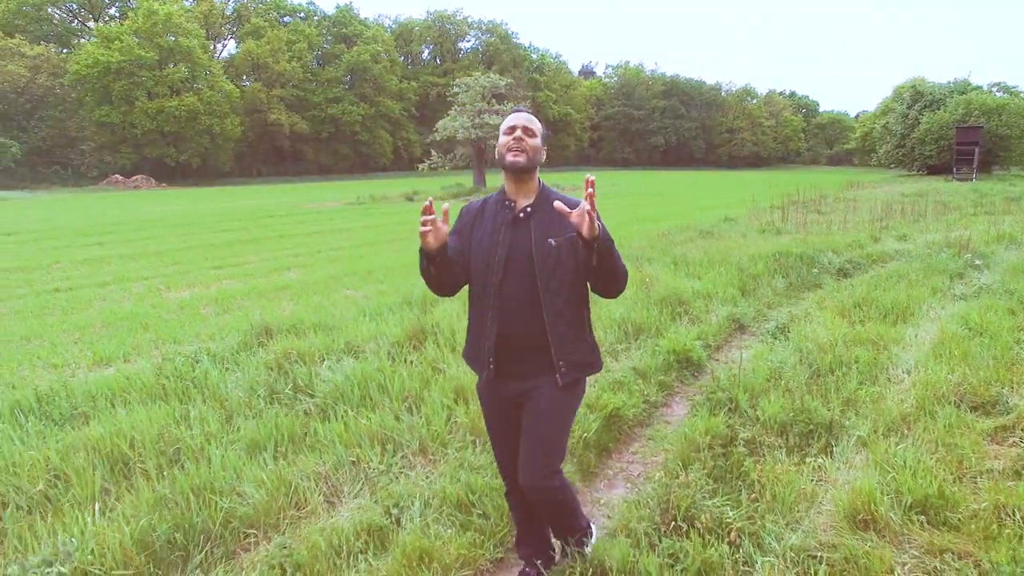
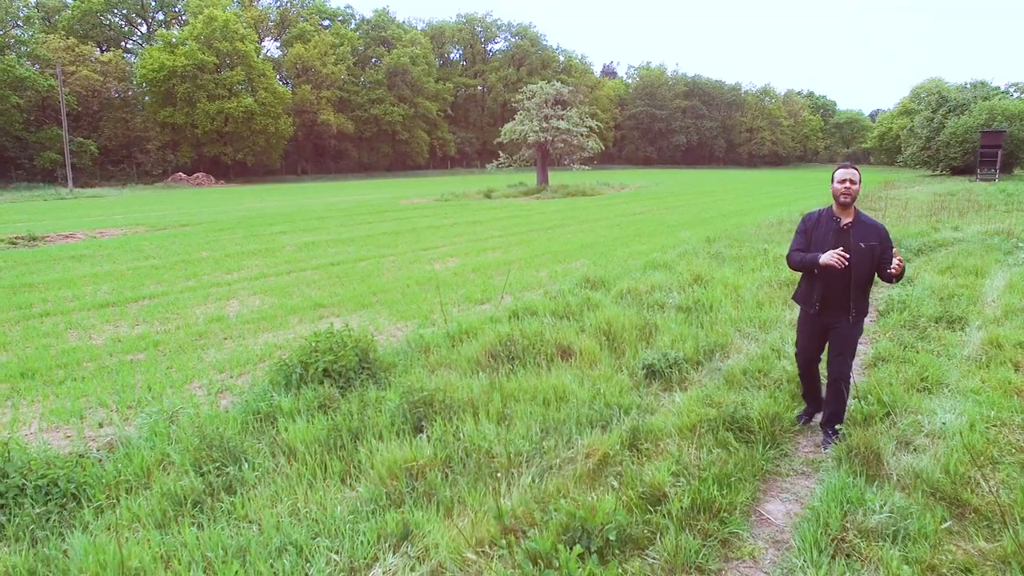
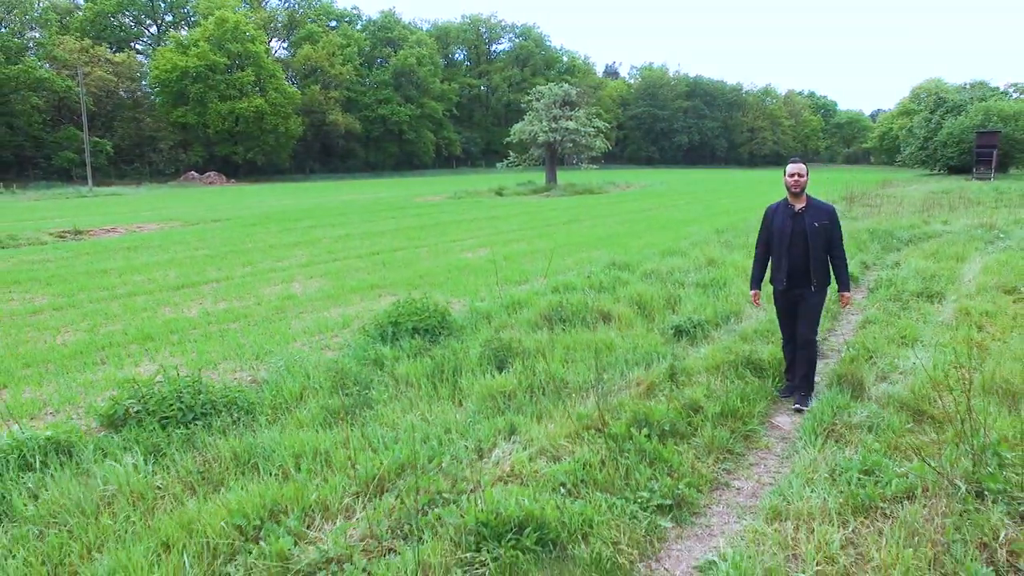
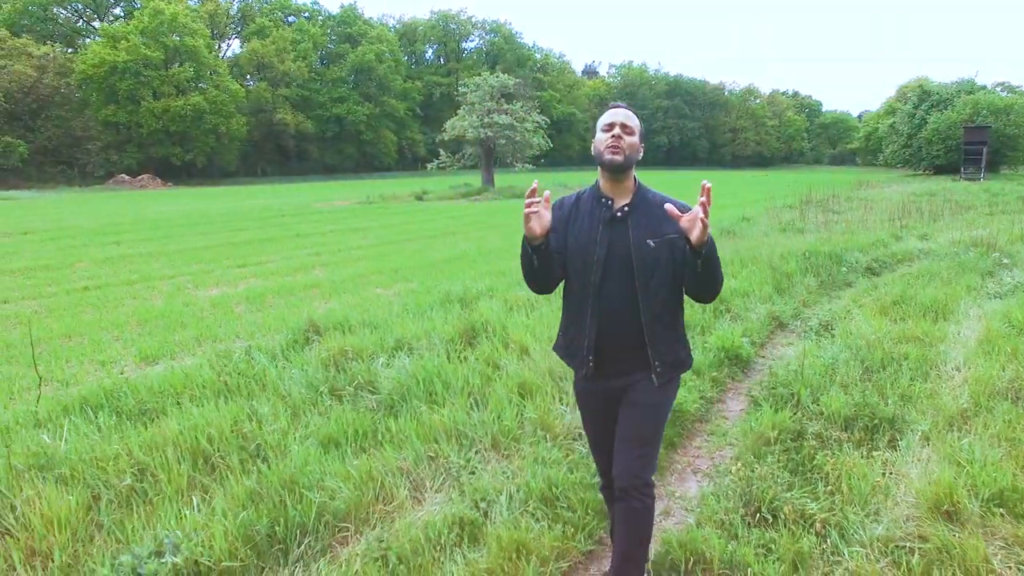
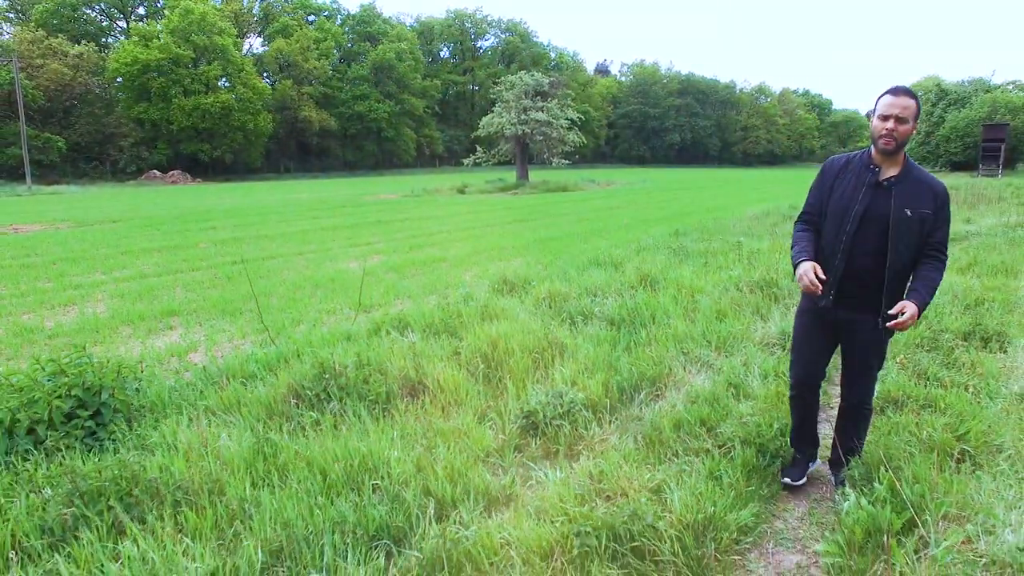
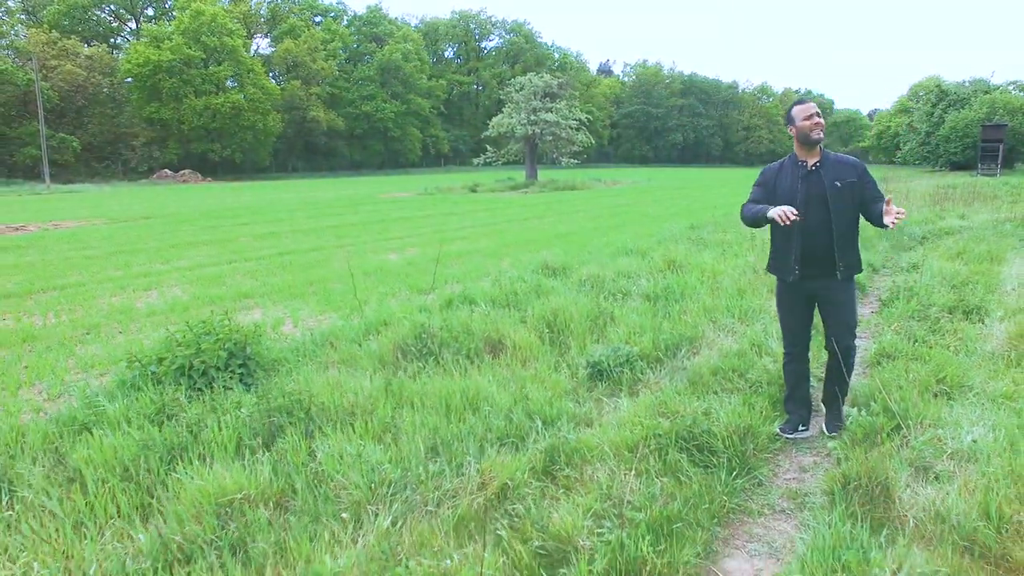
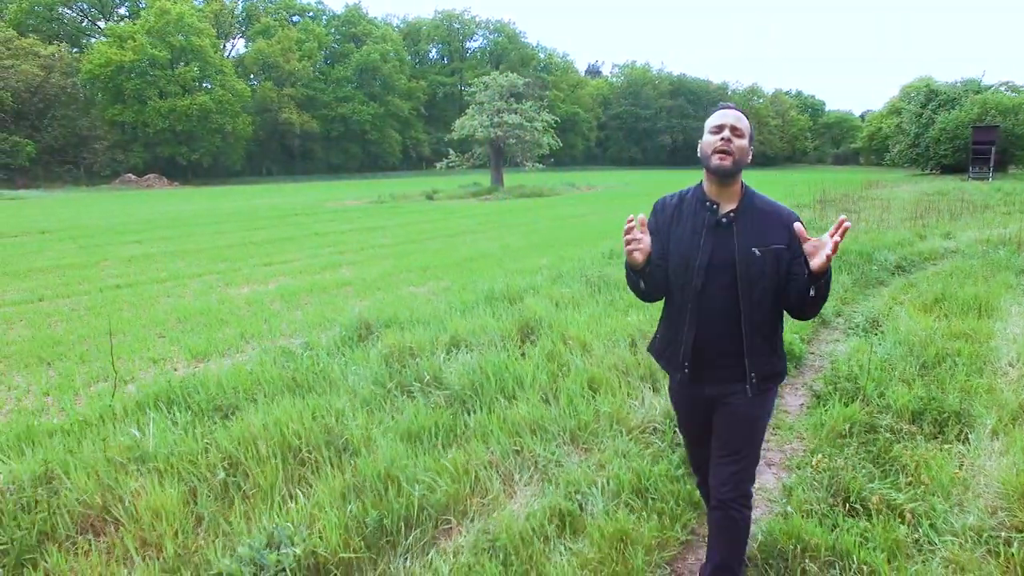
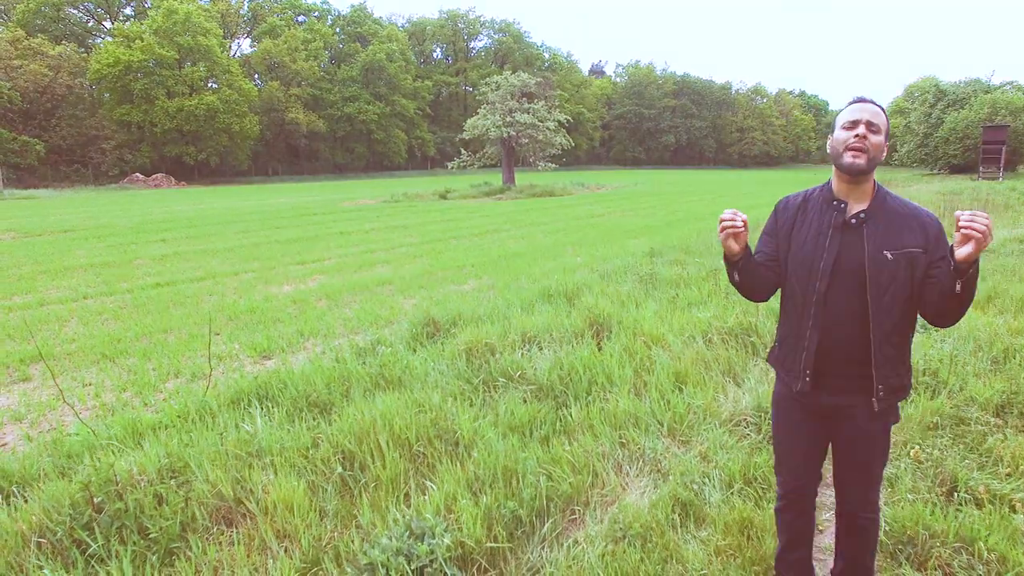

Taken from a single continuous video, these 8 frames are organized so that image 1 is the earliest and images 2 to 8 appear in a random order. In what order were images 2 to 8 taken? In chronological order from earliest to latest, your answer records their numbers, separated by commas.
4, 7, 8, 5, 6, 2, 3
